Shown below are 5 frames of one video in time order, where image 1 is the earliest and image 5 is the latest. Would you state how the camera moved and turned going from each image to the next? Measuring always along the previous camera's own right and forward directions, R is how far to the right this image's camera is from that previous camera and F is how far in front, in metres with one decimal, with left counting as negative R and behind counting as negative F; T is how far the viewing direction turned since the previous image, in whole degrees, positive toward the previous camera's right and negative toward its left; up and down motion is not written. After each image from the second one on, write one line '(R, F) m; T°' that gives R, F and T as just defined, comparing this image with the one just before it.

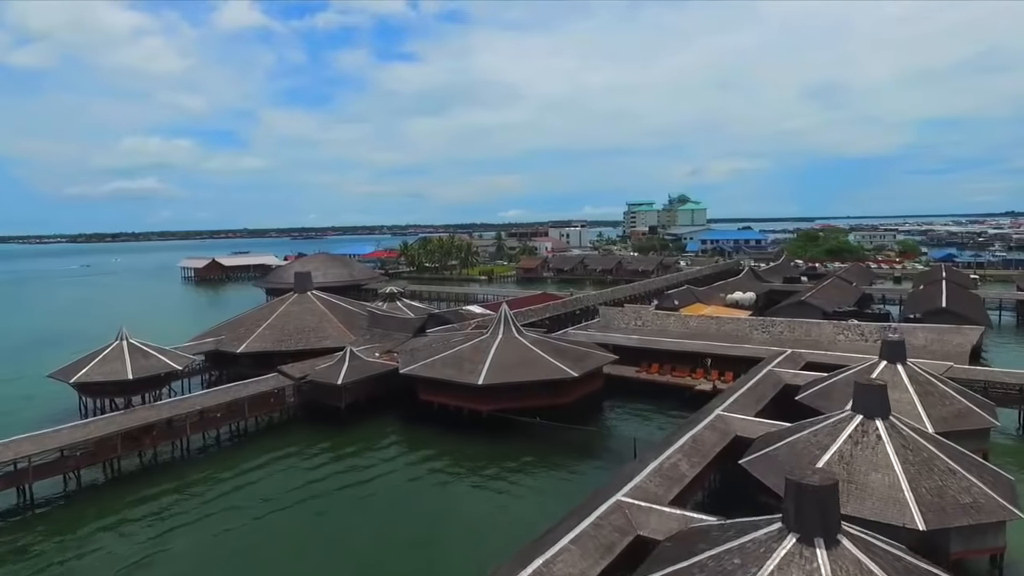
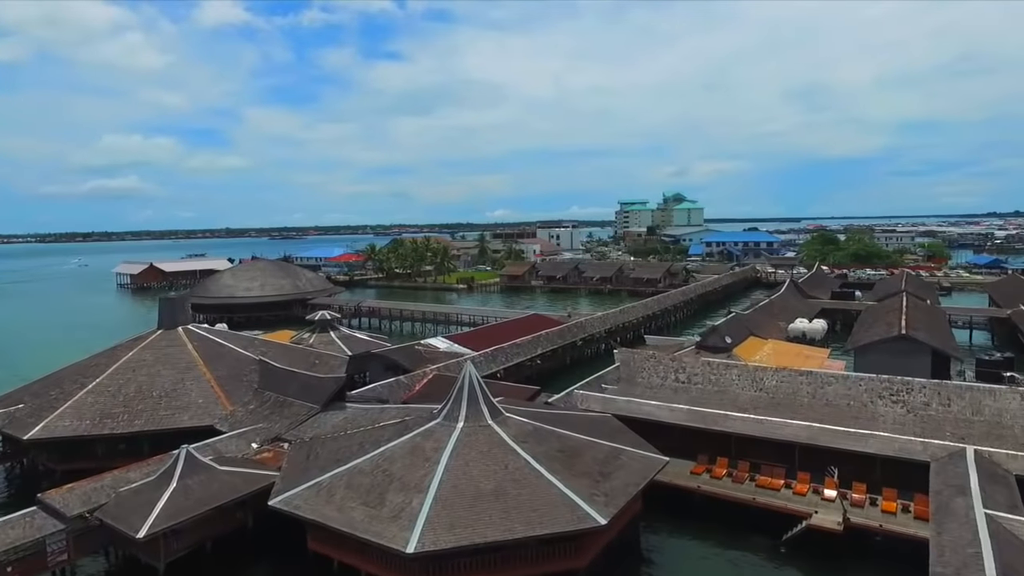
(+0.4, +10.9) m; +1°
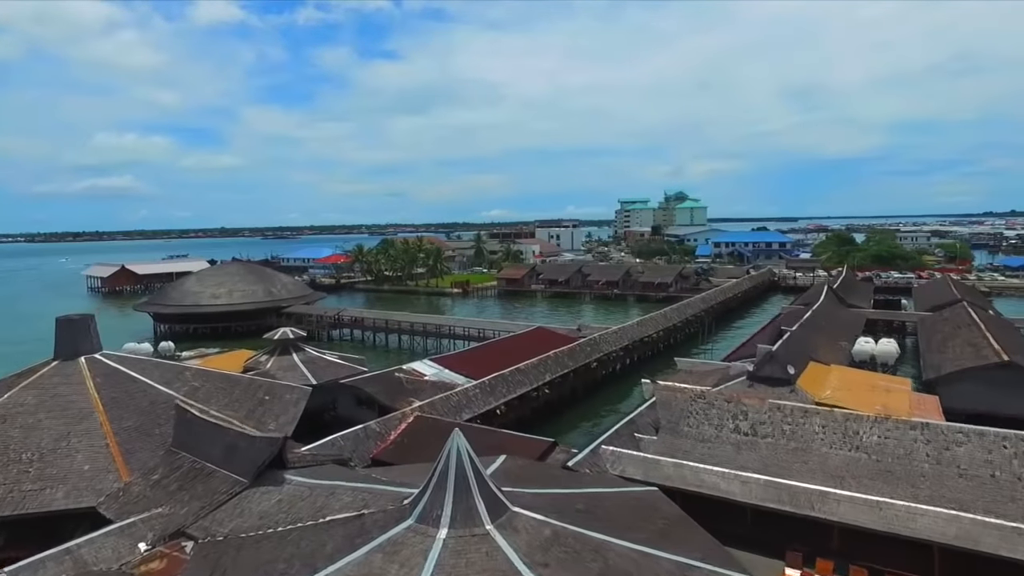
(-0.2, +5.1) m; 0°
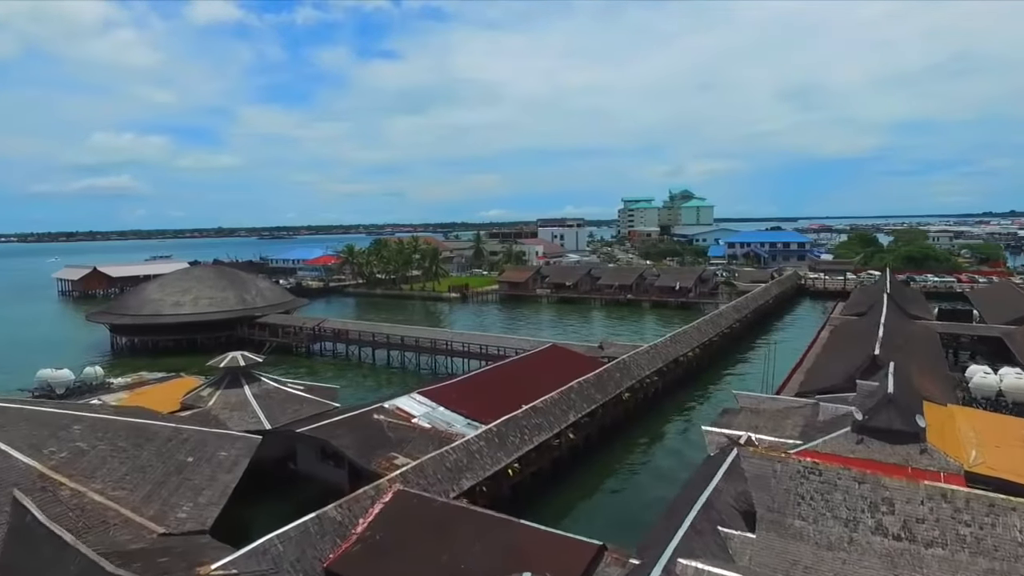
(-0.5, +5.2) m; 0°
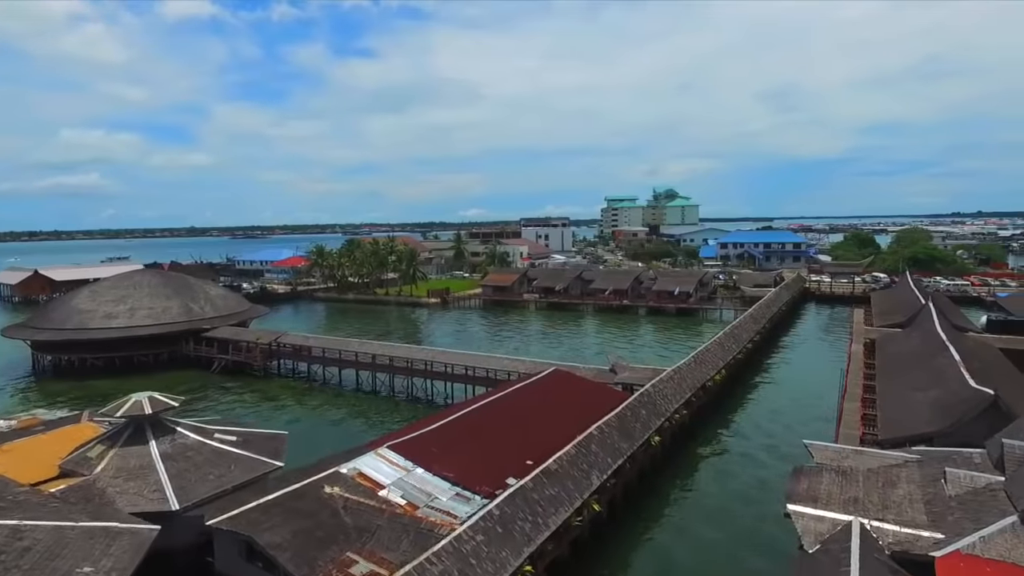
(-0.5, +4.7) m; +2°
